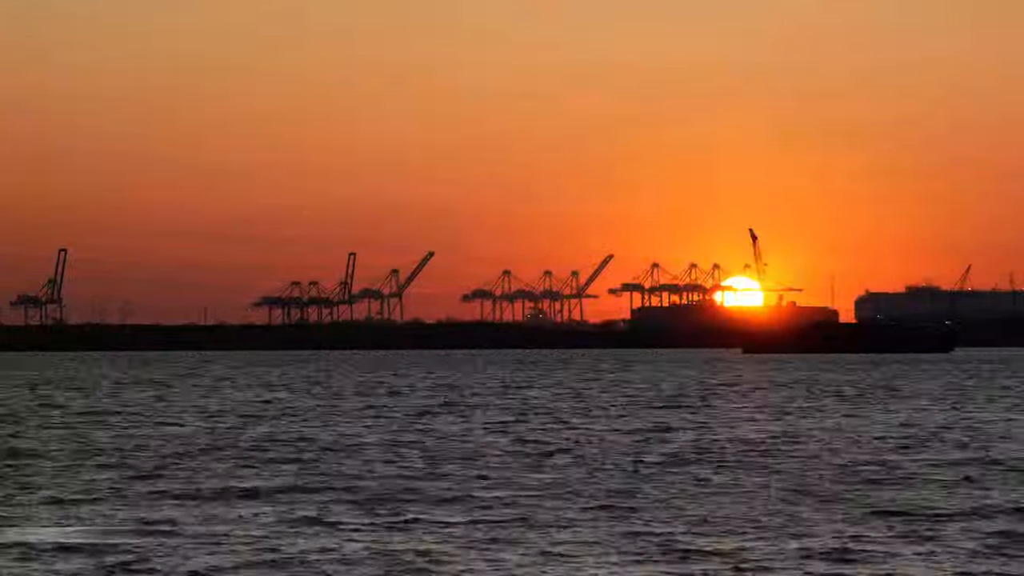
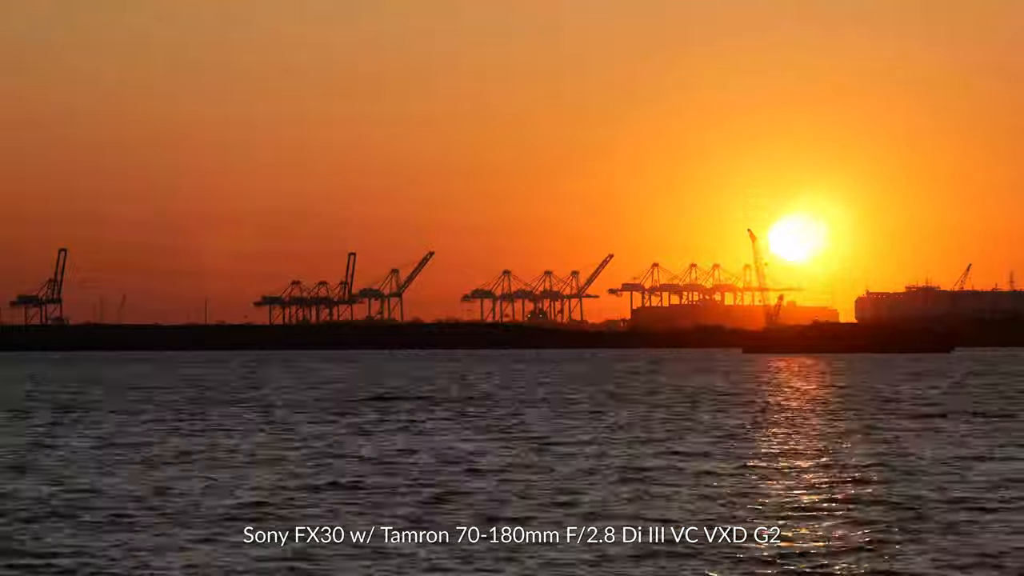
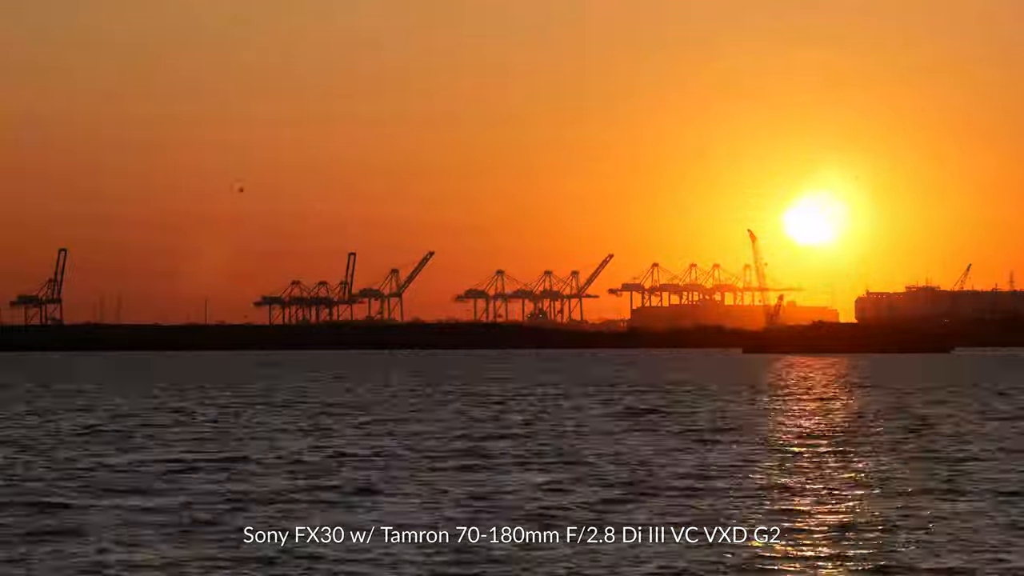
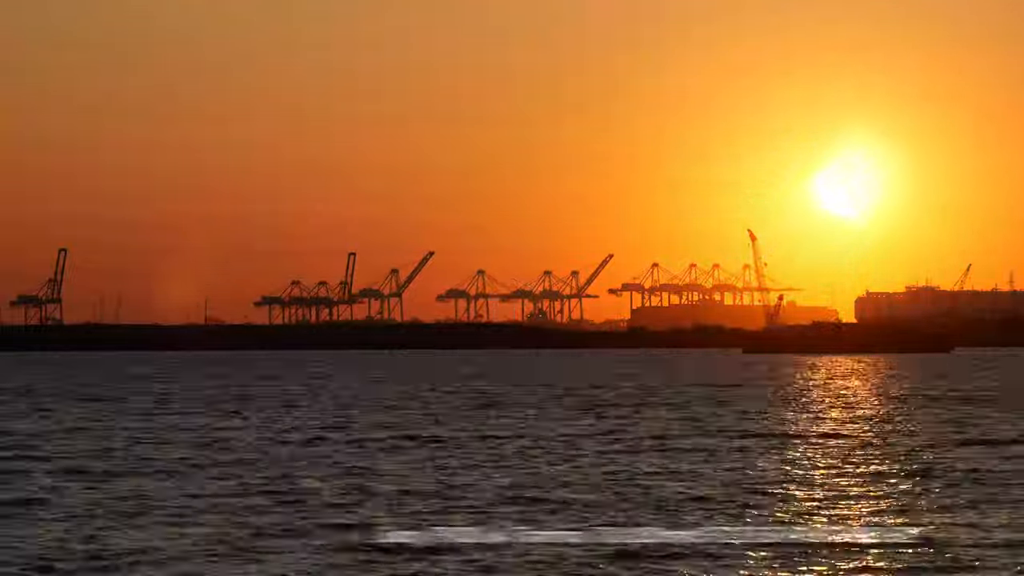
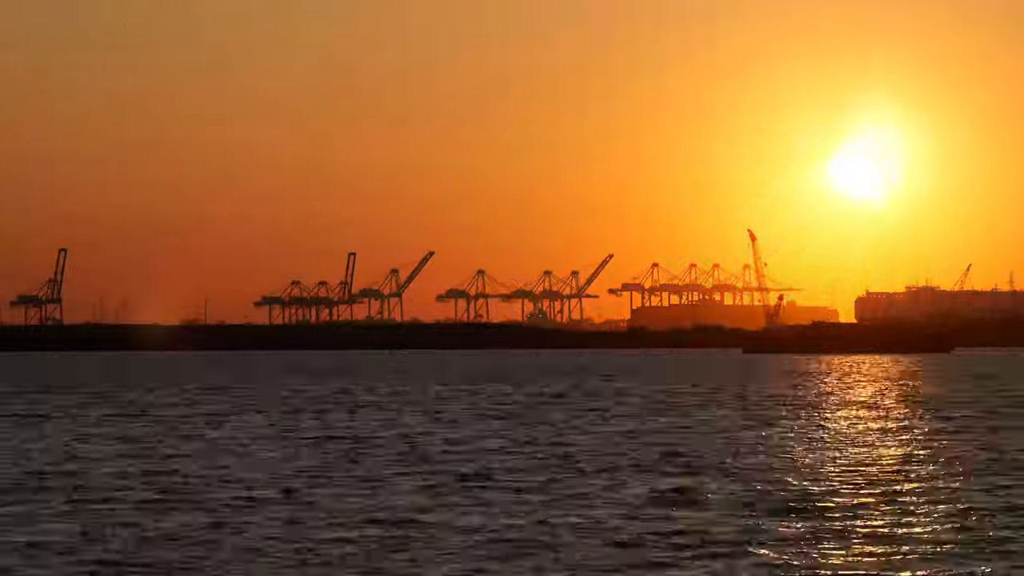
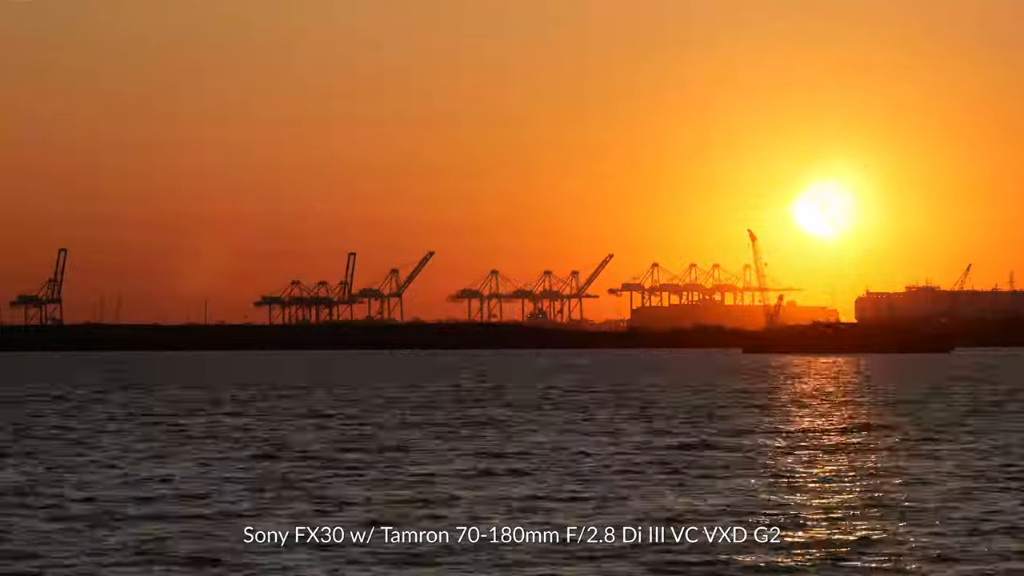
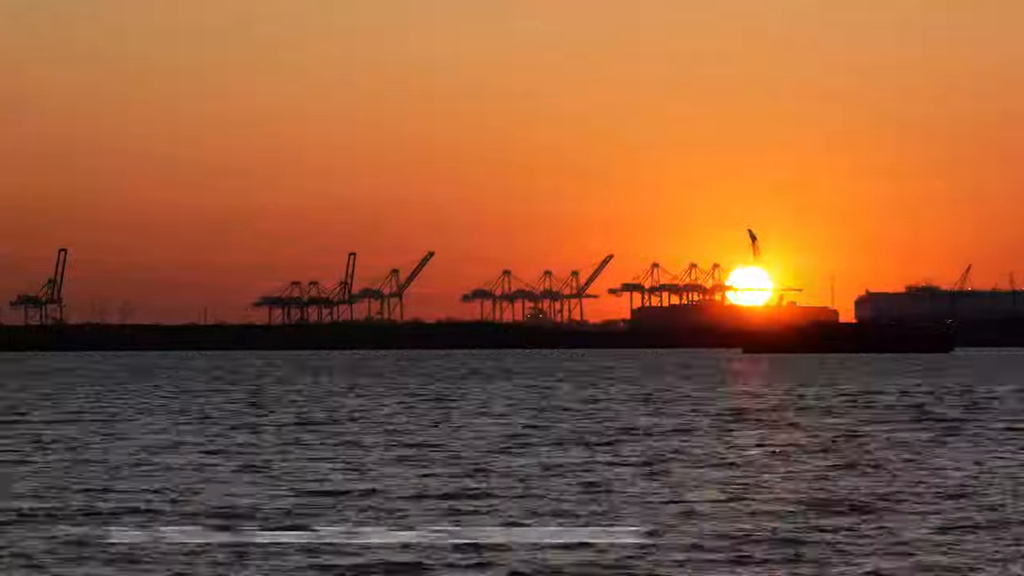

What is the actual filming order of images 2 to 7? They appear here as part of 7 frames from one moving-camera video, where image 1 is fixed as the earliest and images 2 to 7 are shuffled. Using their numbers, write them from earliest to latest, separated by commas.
7, 2, 3, 6, 4, 5
